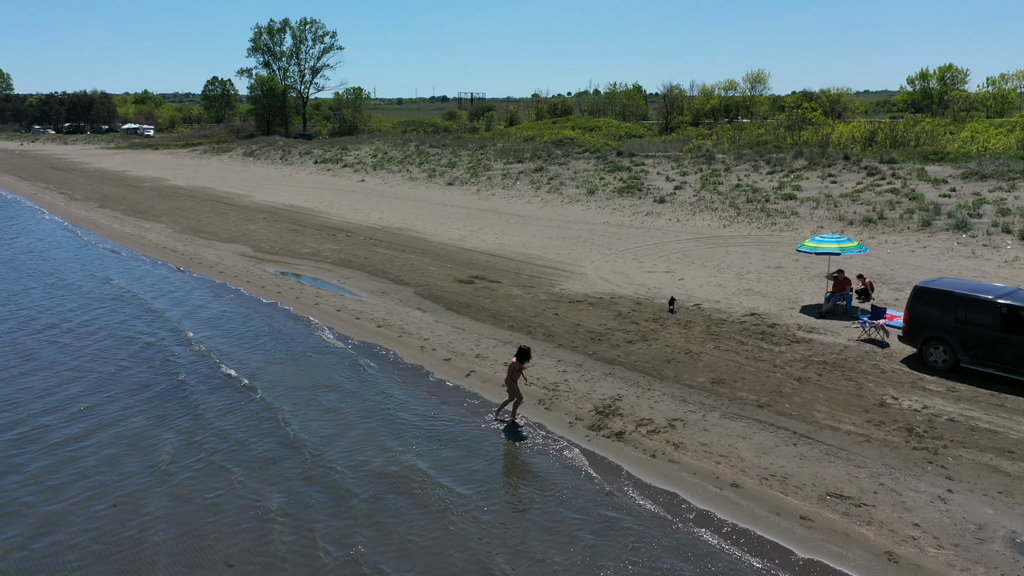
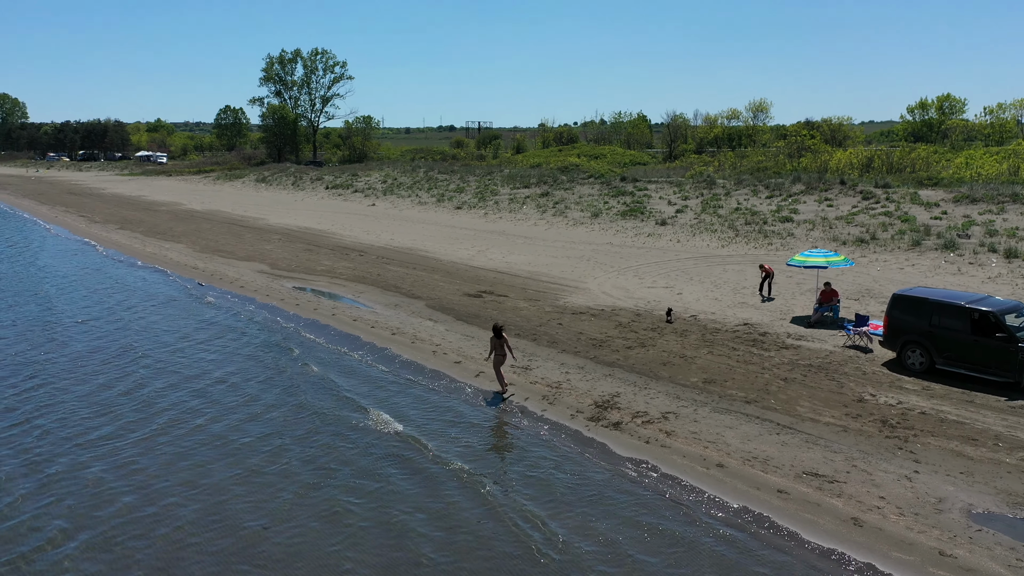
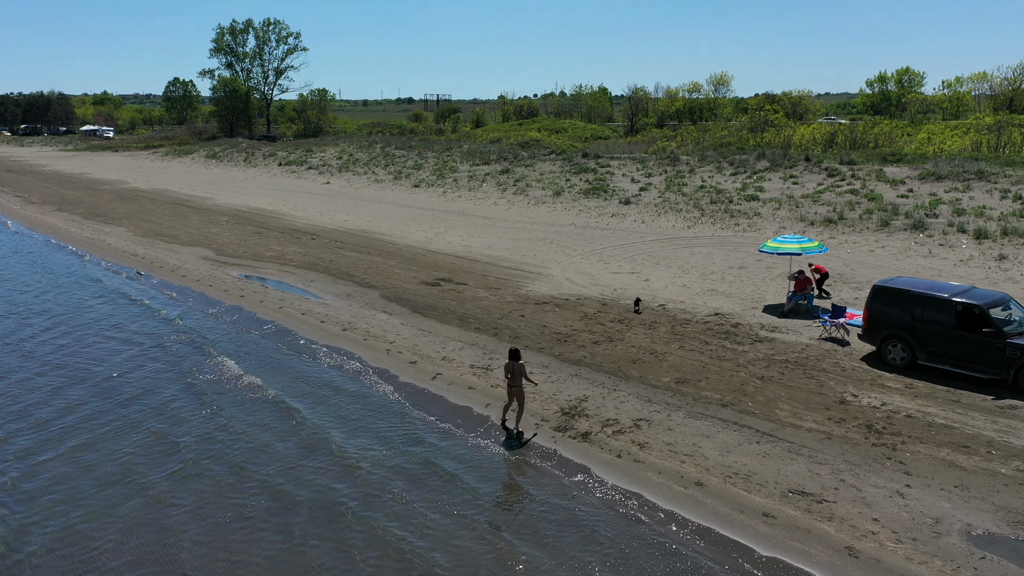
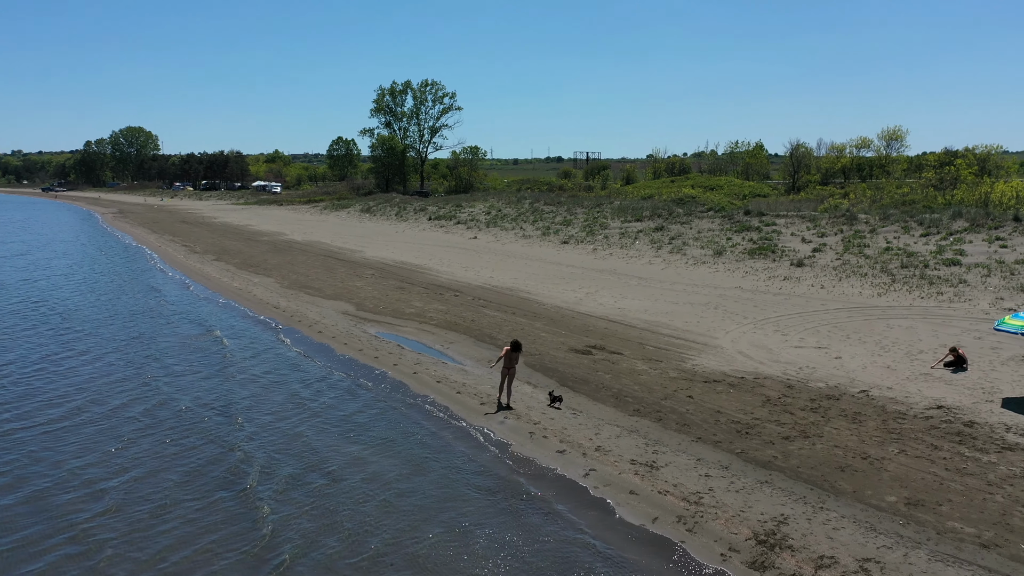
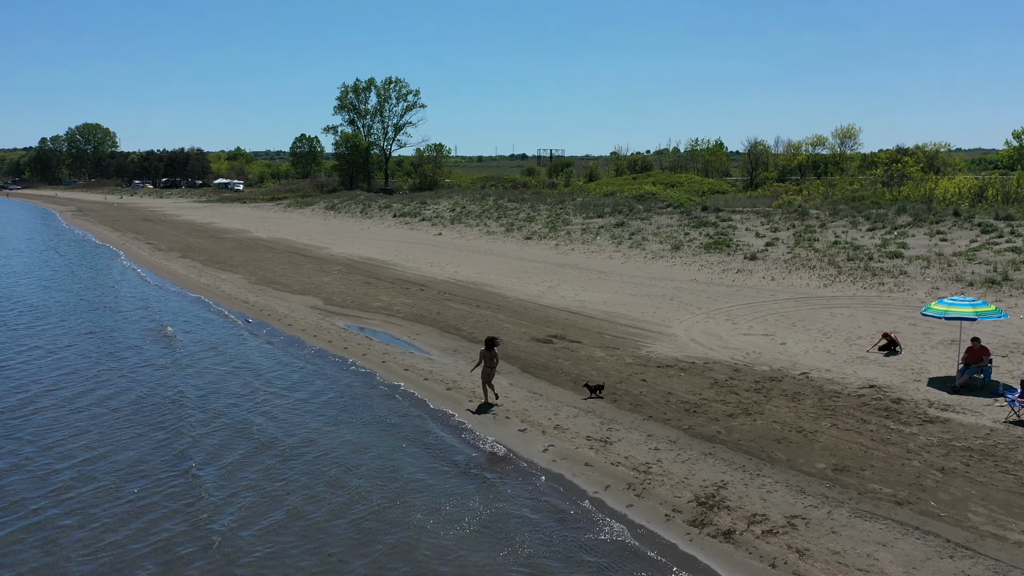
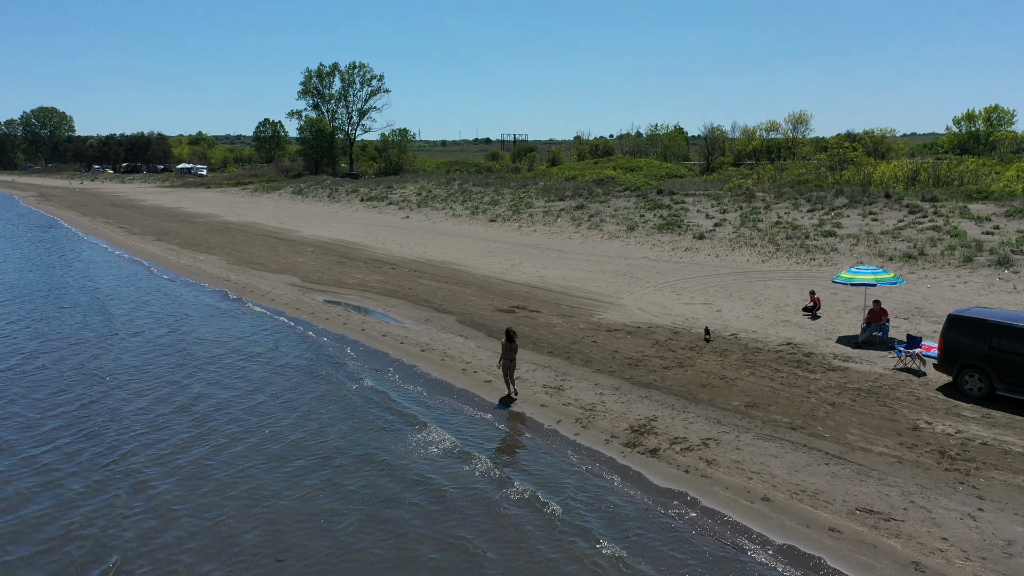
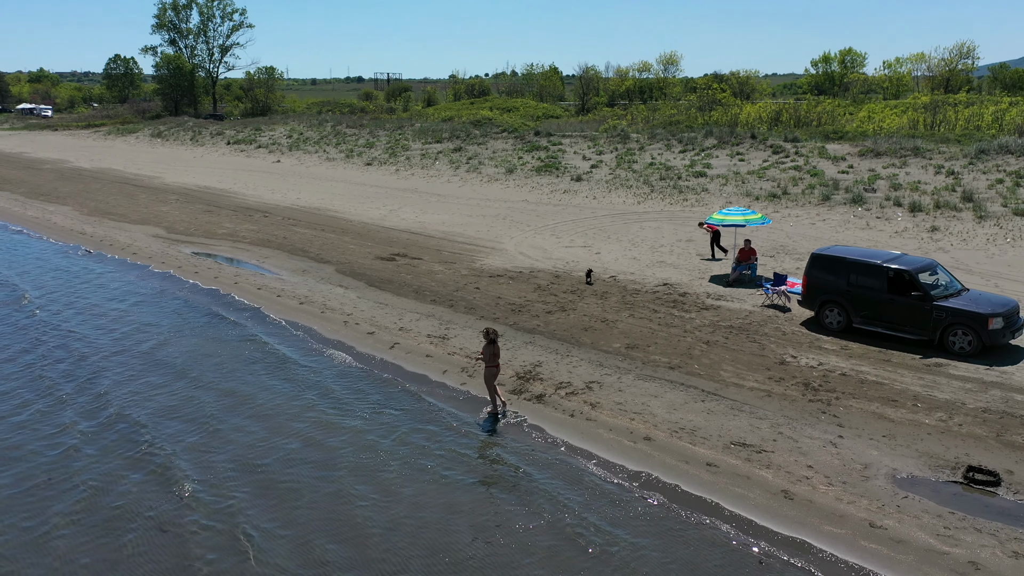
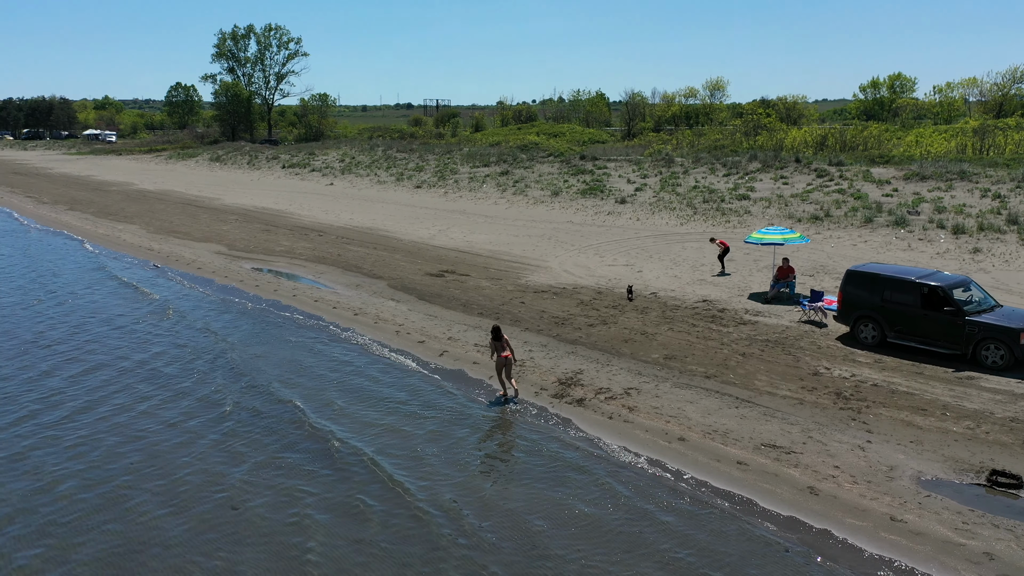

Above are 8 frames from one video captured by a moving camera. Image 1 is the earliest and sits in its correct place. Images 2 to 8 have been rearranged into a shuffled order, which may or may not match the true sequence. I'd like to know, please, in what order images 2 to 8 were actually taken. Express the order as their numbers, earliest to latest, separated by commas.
3, 7, 8, 2, 6, 5, 4
